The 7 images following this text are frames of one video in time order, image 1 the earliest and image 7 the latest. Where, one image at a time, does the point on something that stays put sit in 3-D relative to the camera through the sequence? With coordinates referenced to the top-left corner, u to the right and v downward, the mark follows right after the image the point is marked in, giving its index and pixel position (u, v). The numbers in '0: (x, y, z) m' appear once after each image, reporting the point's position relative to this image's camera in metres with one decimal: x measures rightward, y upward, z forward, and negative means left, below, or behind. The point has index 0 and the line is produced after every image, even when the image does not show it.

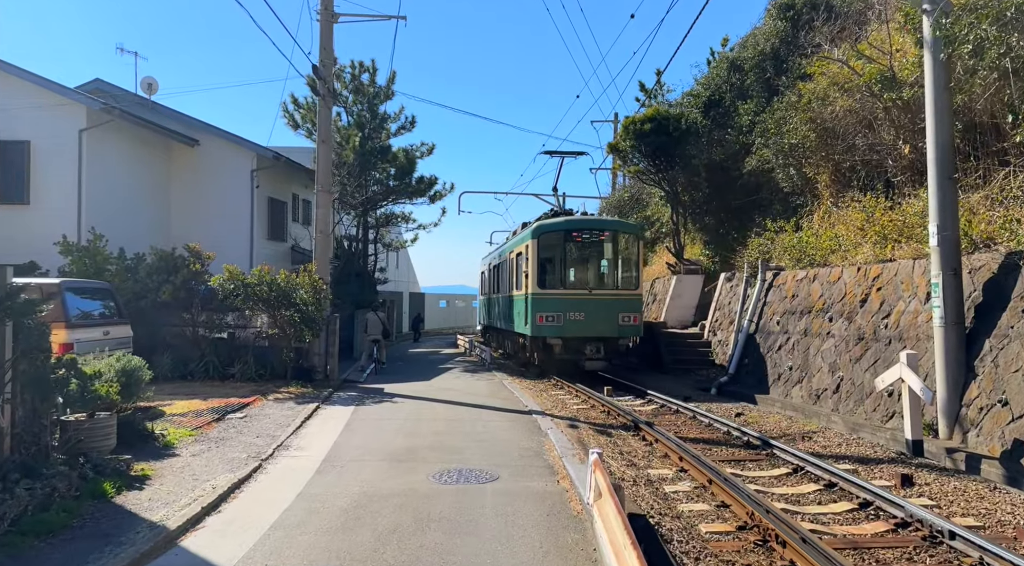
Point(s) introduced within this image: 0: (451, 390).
0: (-1.3, -2.2, +14.3) m
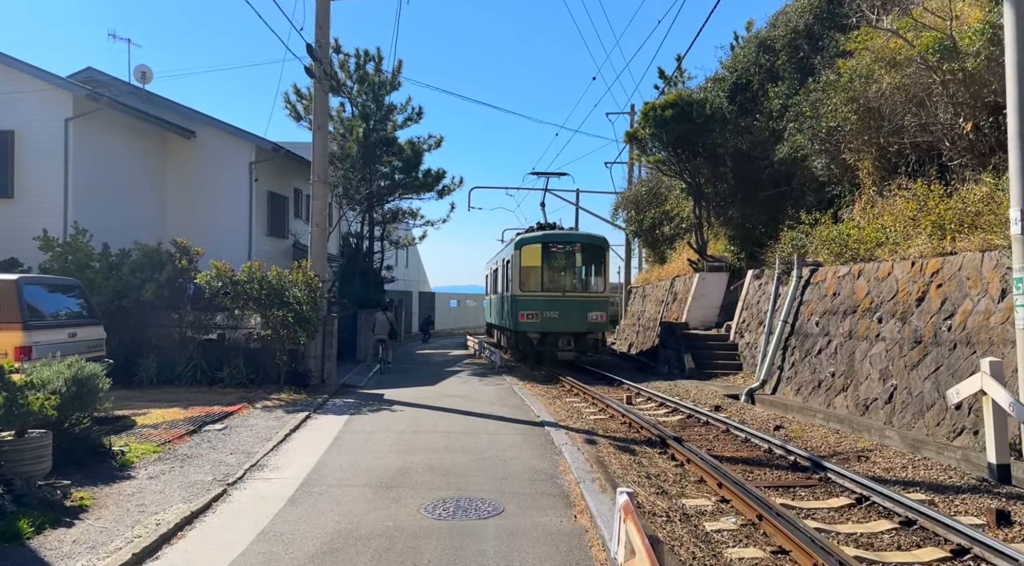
0: (-1.1, -2.2, +13.2) m
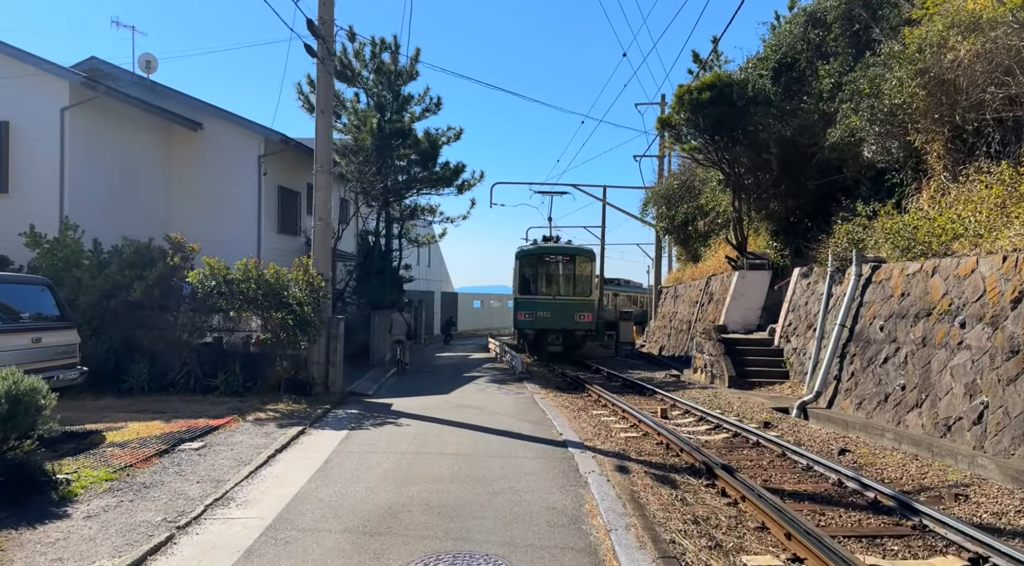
0: (-0.7, -2.1, +11.9) m
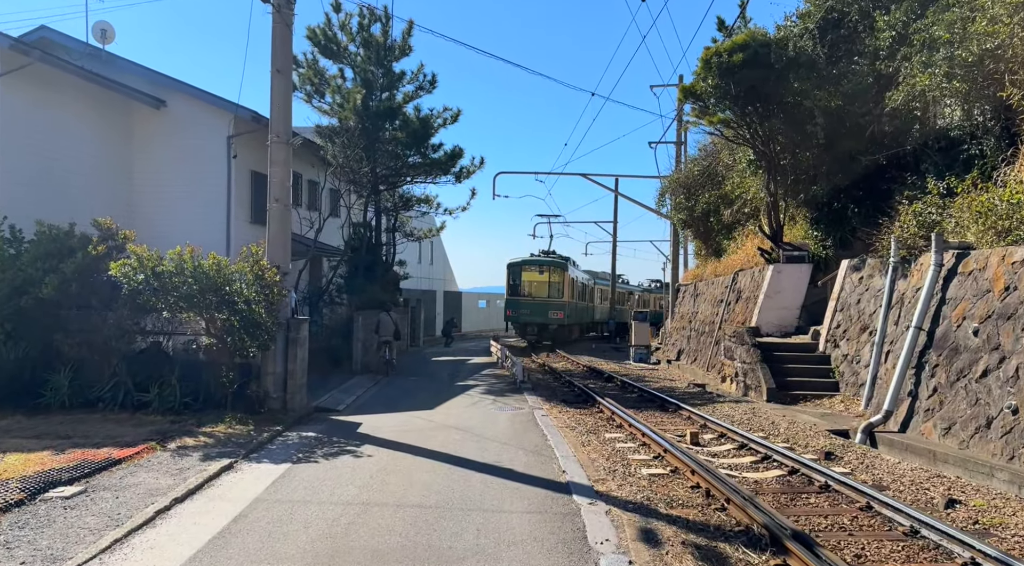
0: (-0.8, -2.0, +9.6) m
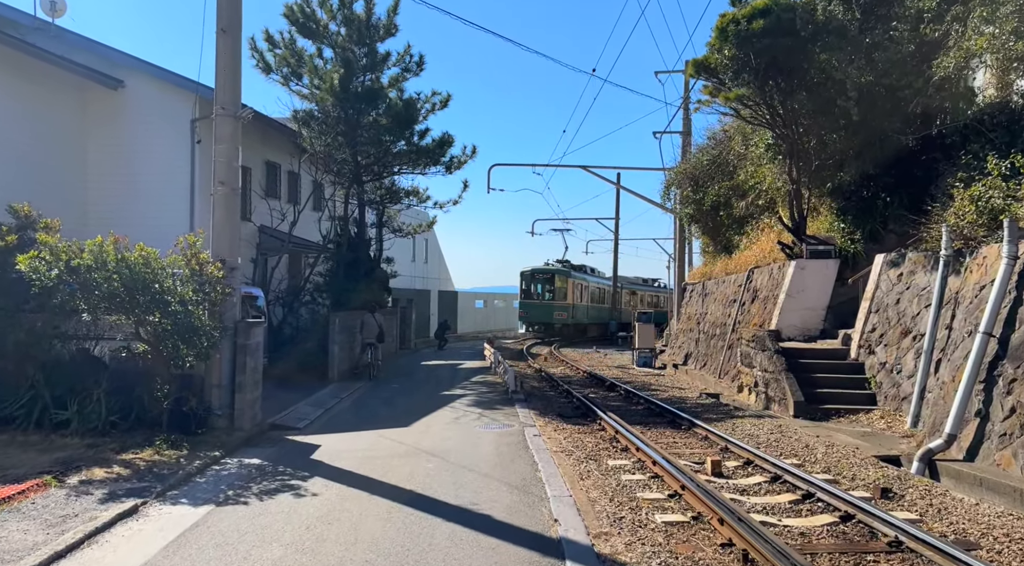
0: (-1.0, -2.0, +8.0) m
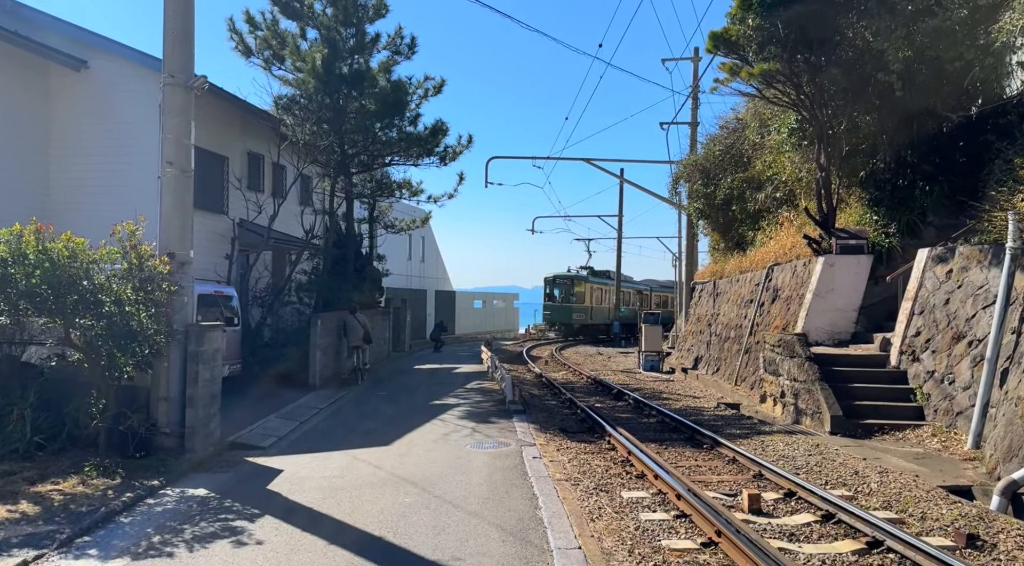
0: (-1.0, -2.0, +6.7) m
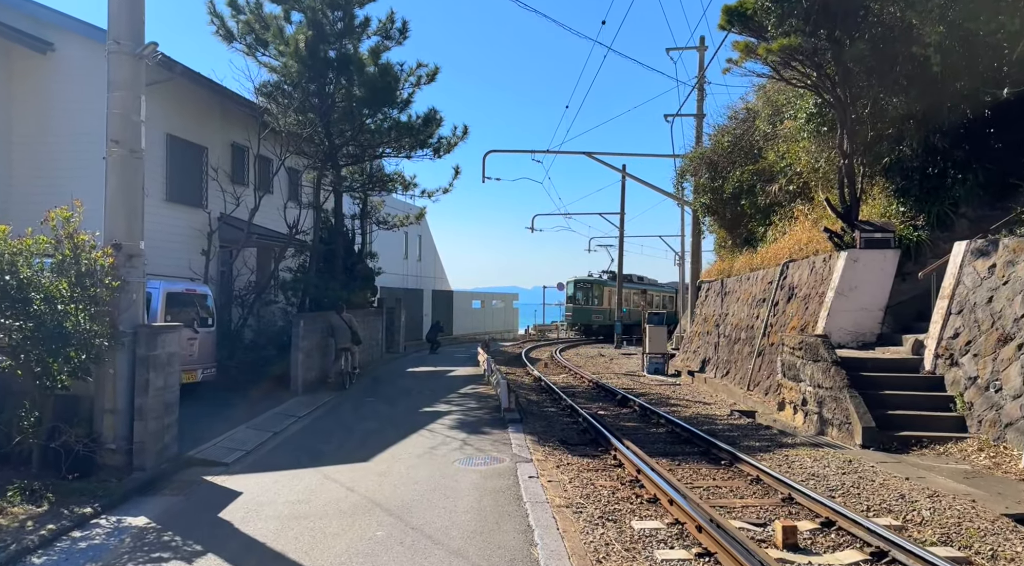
0: (-1.1, -1.9, +5.8) m
